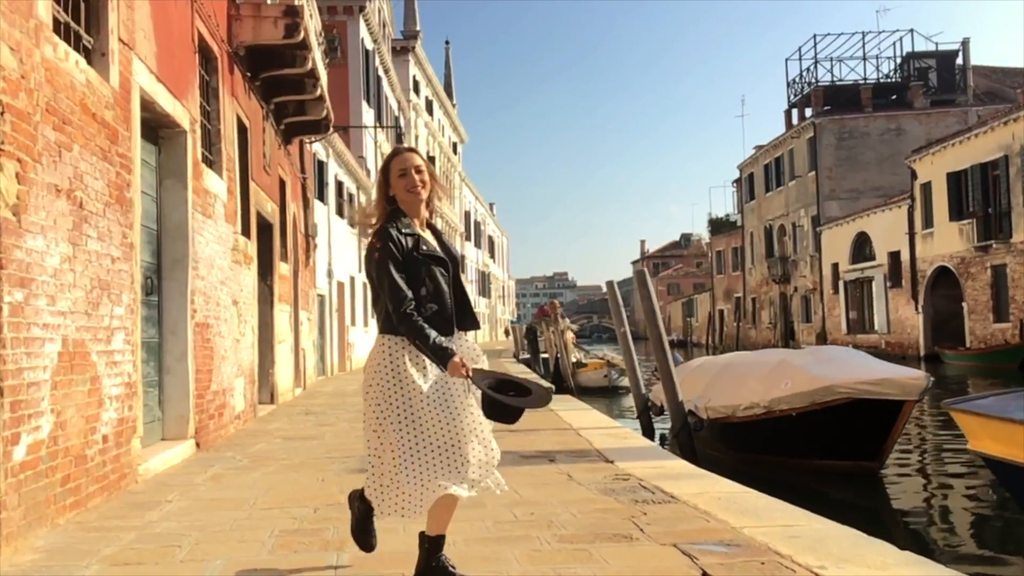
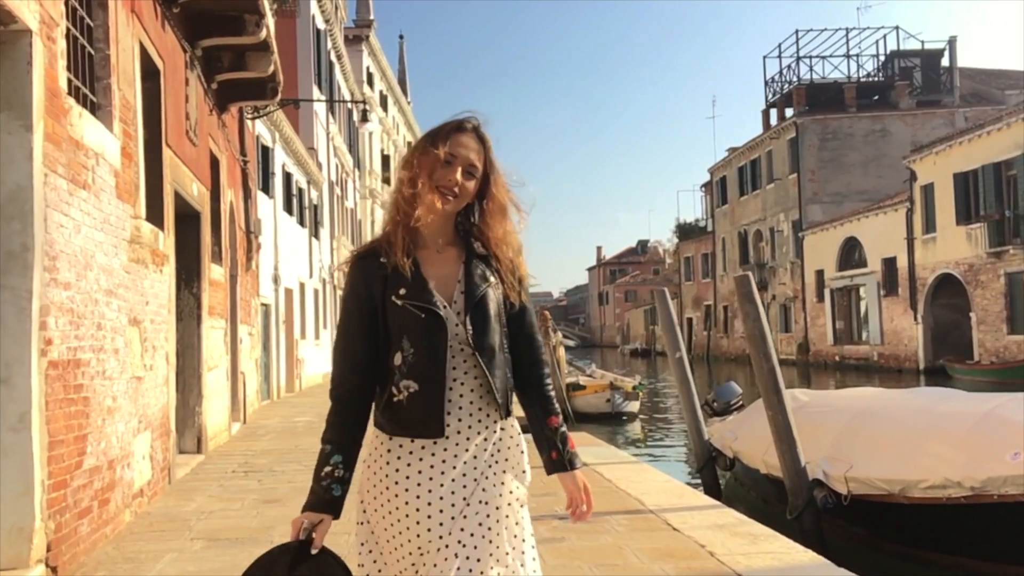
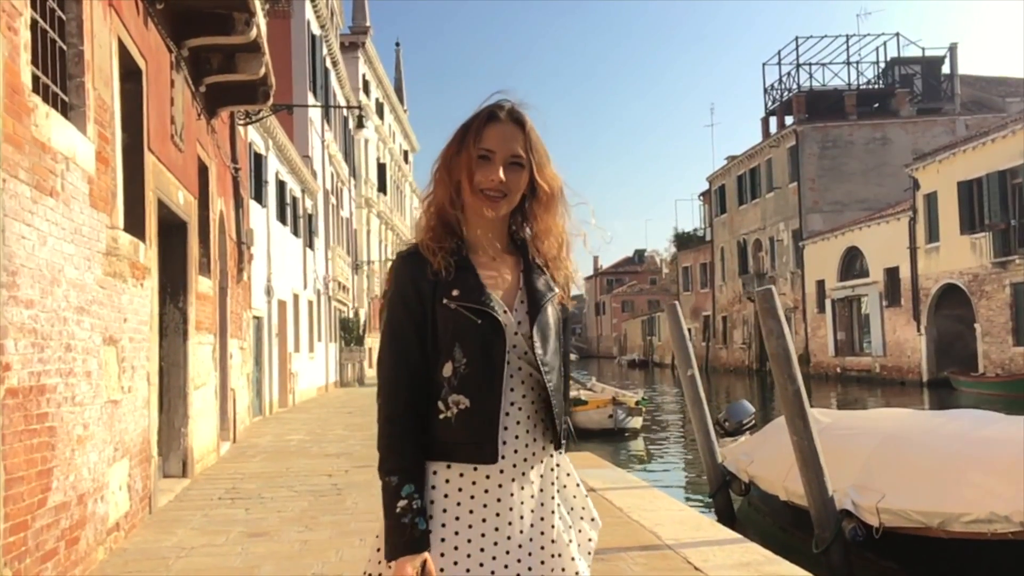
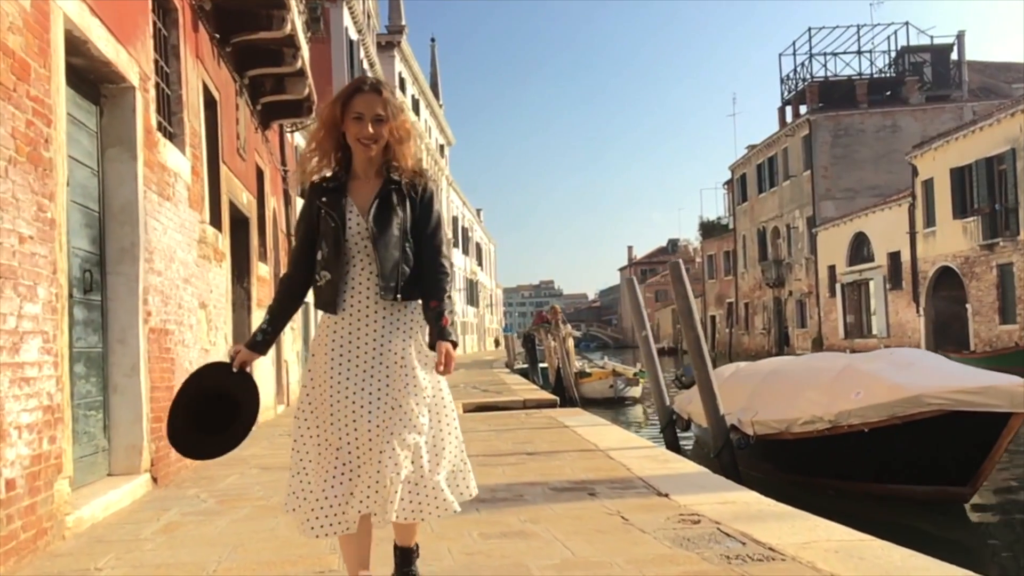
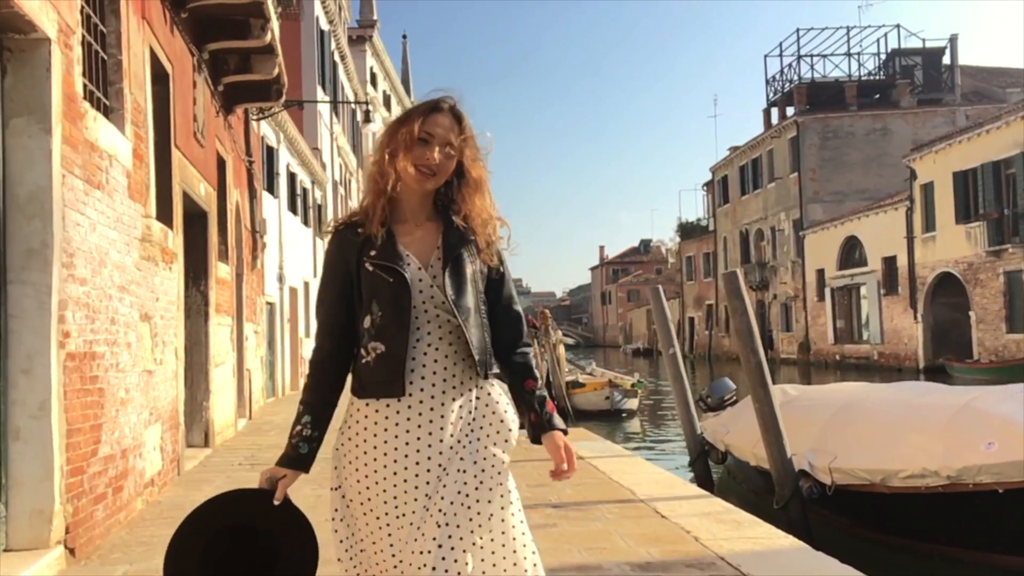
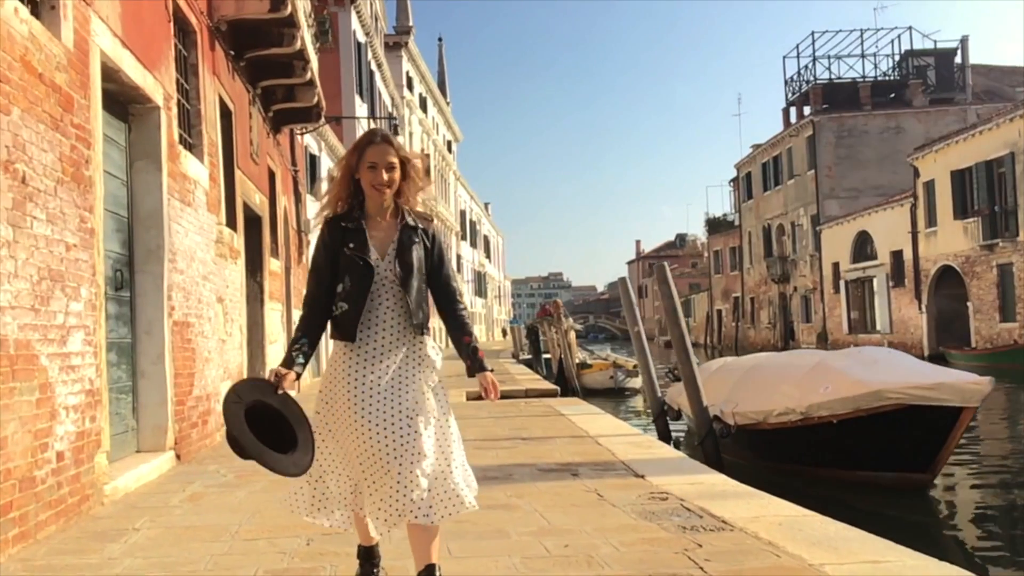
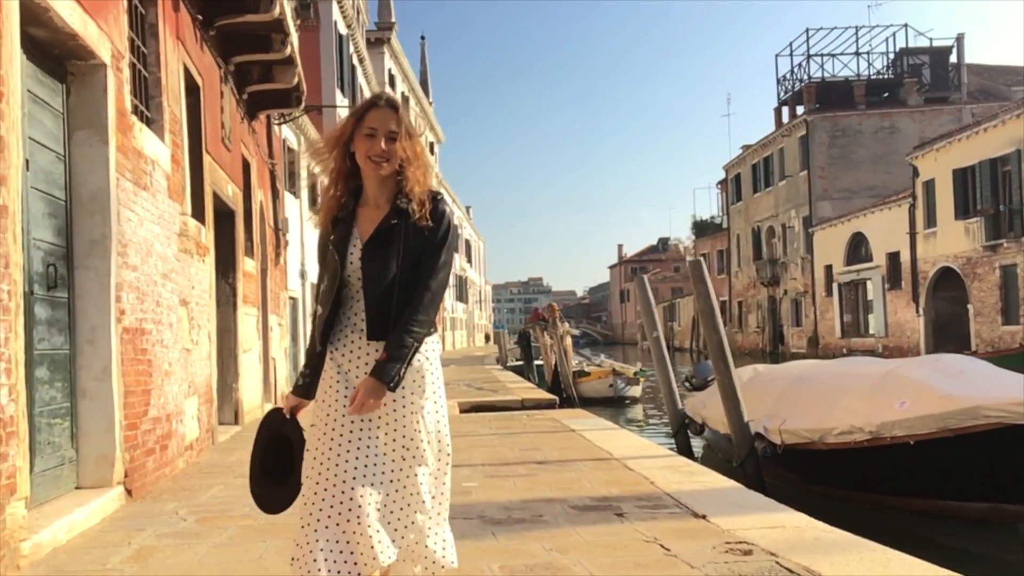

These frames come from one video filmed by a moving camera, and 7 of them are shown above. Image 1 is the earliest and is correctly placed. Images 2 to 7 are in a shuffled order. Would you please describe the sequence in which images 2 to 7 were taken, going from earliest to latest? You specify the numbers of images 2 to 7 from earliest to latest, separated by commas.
6, 4, 7, 5, 2, 3
